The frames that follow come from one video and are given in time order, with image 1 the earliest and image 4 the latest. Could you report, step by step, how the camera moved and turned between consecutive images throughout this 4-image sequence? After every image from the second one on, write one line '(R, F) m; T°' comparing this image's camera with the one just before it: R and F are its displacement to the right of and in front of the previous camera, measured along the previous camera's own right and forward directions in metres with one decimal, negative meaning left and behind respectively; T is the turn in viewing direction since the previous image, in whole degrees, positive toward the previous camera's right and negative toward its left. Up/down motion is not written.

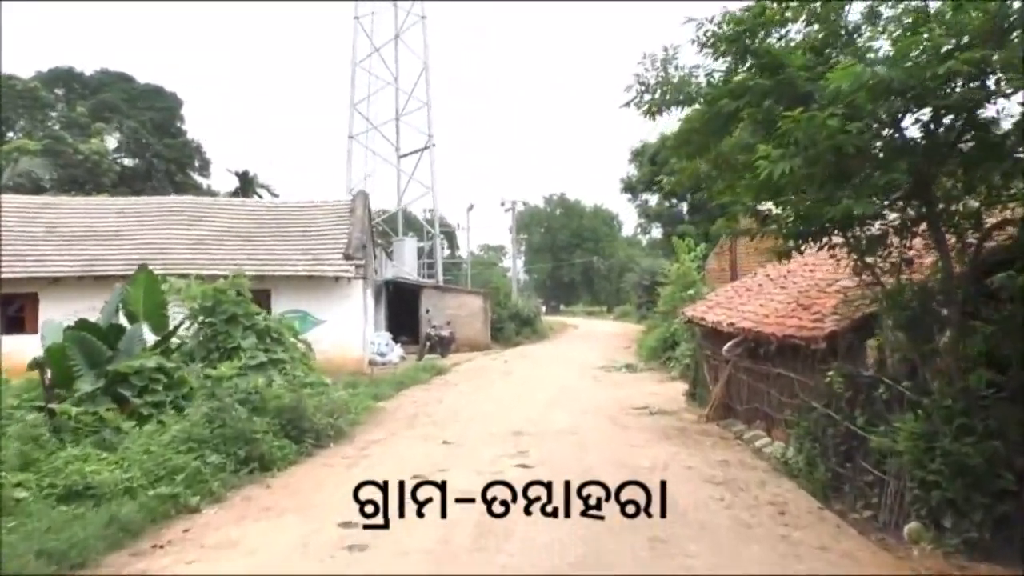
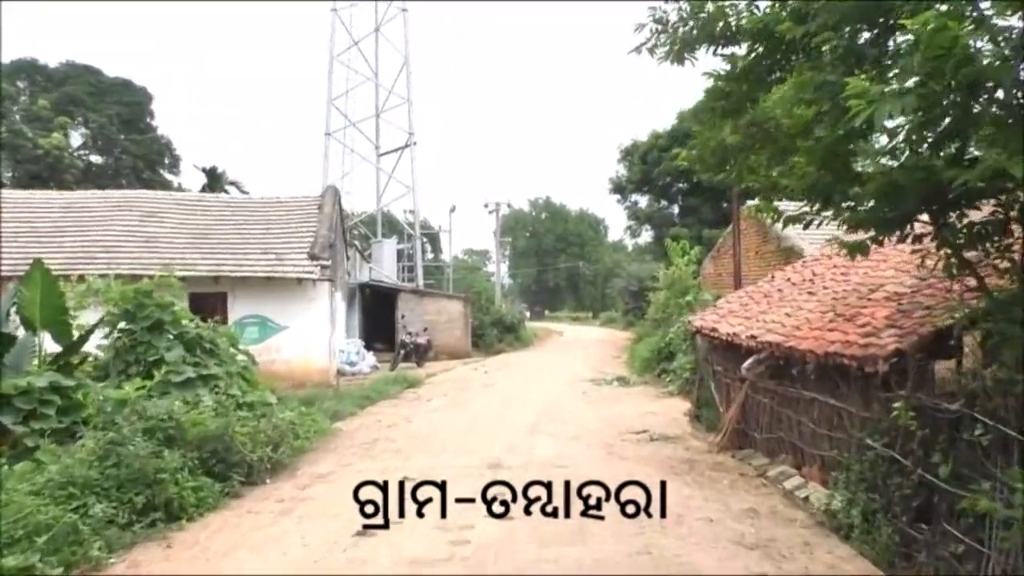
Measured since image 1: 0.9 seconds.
(+0.1, +1.5) m; +1°
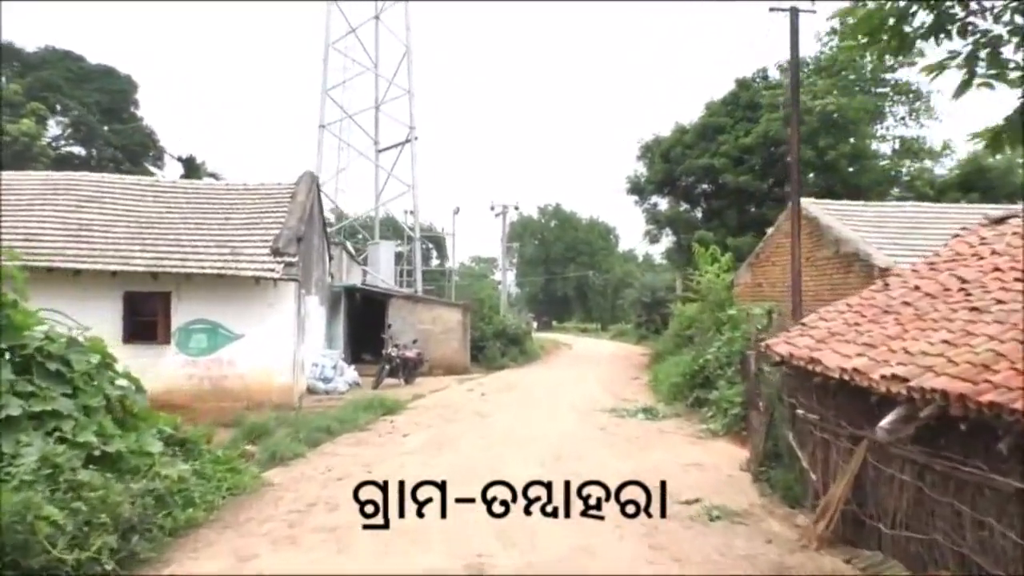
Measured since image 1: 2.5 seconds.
(+0.1, +2.8) m; -1°
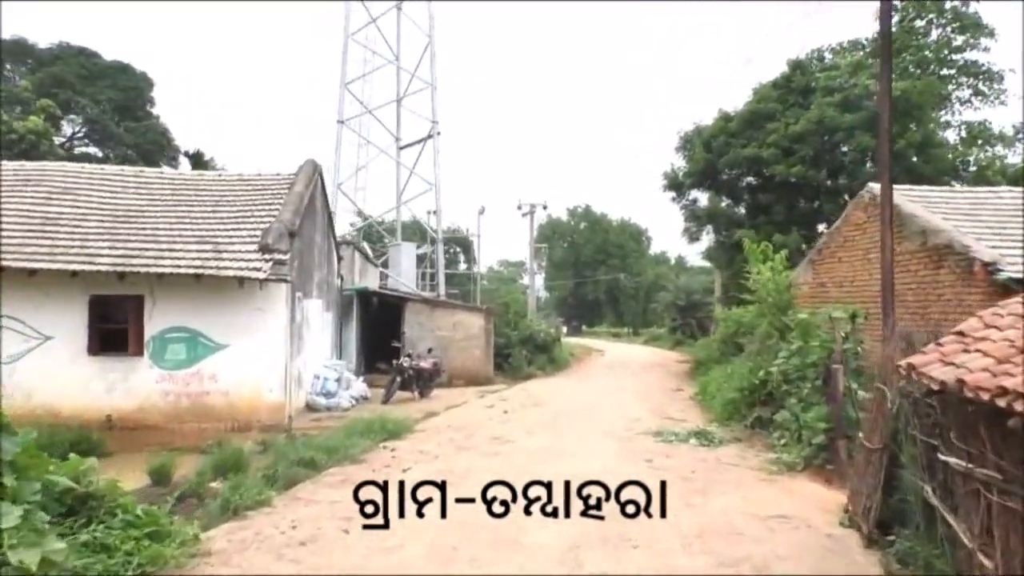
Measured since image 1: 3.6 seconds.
(0.0, +2.0) m; -2°
